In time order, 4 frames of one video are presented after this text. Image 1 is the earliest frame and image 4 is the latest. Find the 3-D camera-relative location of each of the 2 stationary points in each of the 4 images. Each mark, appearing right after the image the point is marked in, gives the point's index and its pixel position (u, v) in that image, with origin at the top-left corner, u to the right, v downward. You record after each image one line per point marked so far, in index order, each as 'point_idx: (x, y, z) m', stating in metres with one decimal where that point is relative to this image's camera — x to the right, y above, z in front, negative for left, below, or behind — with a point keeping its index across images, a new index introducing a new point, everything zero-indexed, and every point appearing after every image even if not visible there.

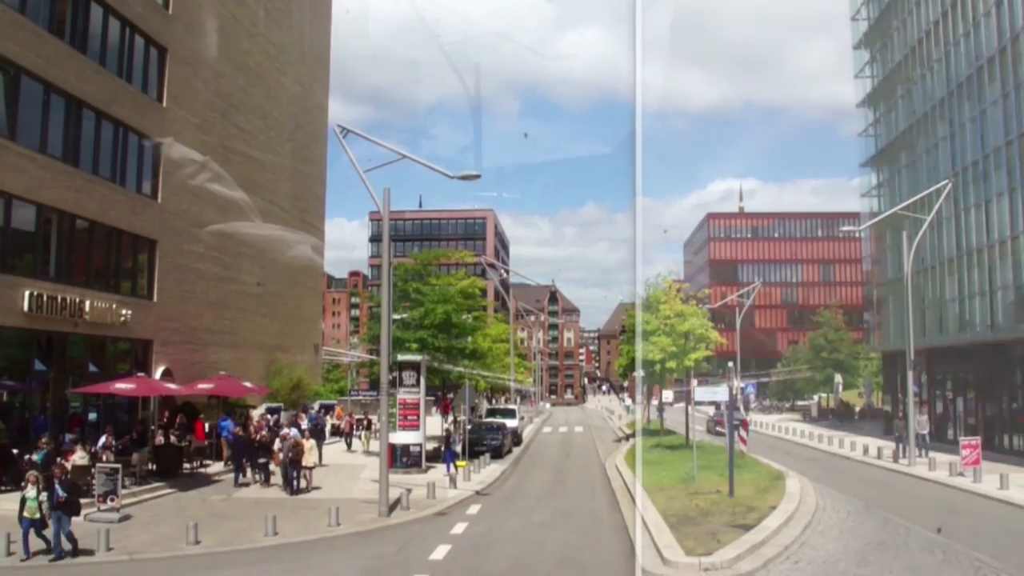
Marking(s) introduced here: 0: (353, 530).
0: (-1.8, -2.7, +9.3) m
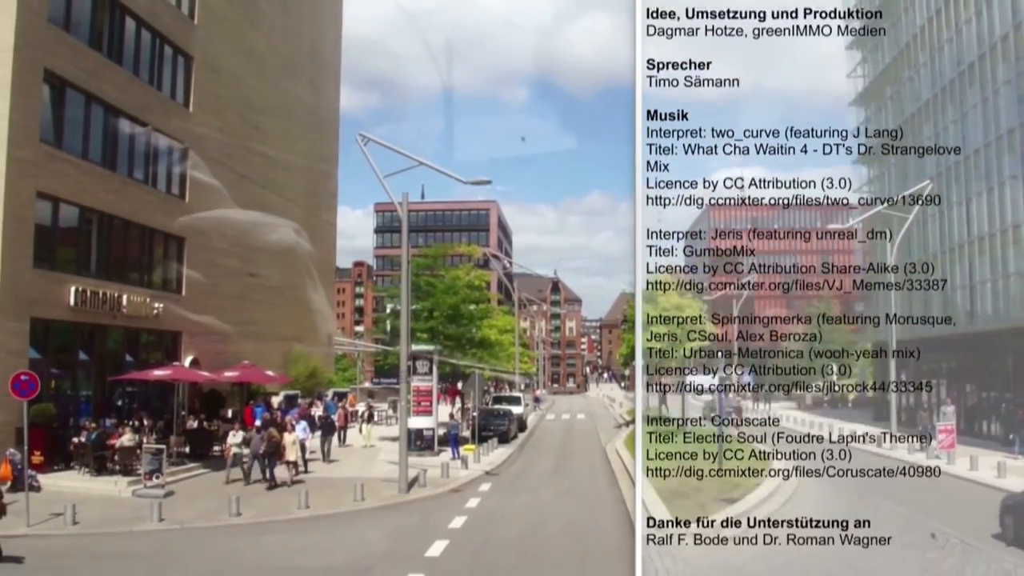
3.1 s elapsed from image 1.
0: (-1.7, -2.7, +10.3) m
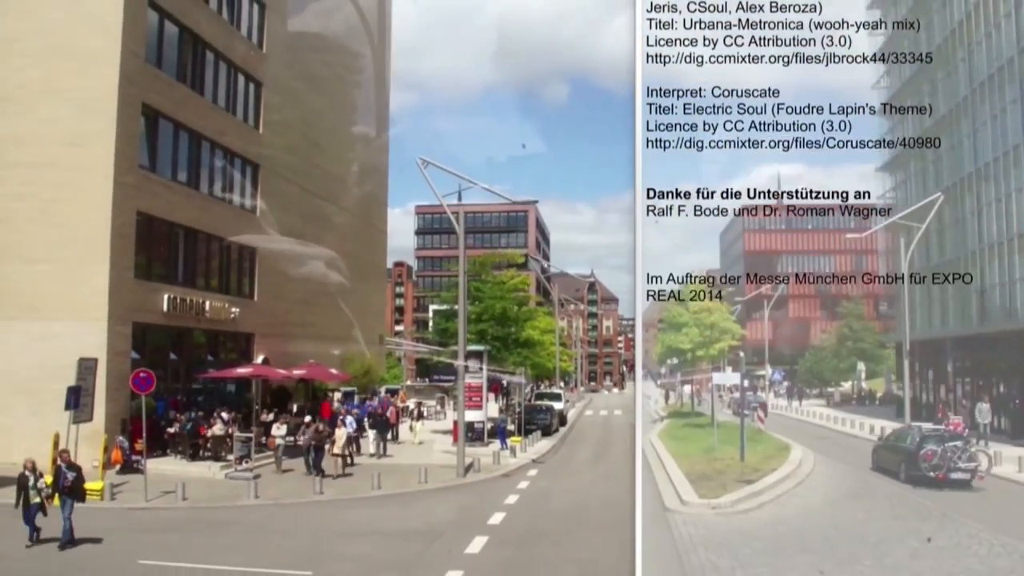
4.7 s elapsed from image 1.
0: (-1.1, -2.8, +11.6) m
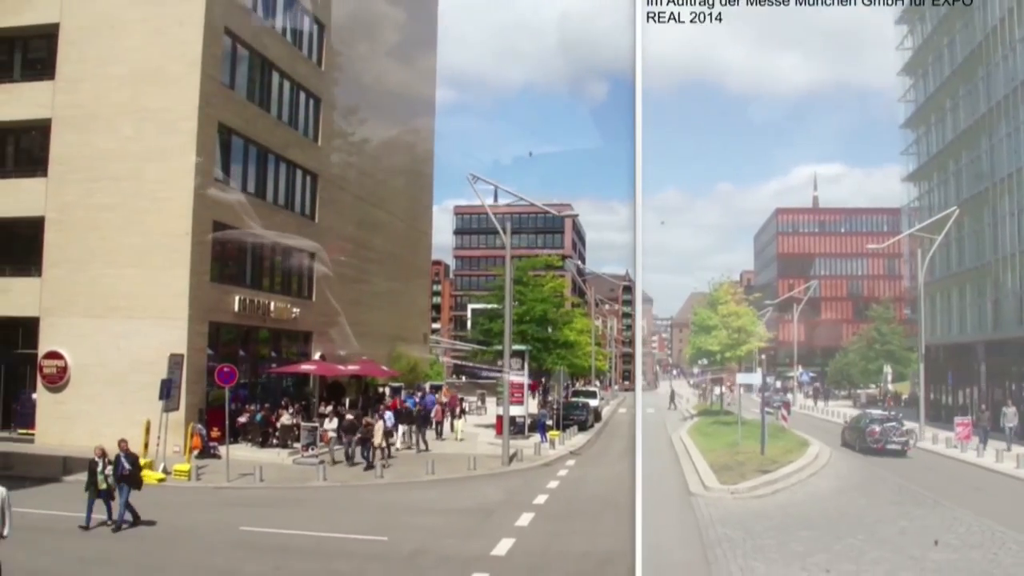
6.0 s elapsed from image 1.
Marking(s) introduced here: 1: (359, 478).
0: (-0.5, -2.9, +12.8) m
1: (-2.2, -2.8, +12.0) m
